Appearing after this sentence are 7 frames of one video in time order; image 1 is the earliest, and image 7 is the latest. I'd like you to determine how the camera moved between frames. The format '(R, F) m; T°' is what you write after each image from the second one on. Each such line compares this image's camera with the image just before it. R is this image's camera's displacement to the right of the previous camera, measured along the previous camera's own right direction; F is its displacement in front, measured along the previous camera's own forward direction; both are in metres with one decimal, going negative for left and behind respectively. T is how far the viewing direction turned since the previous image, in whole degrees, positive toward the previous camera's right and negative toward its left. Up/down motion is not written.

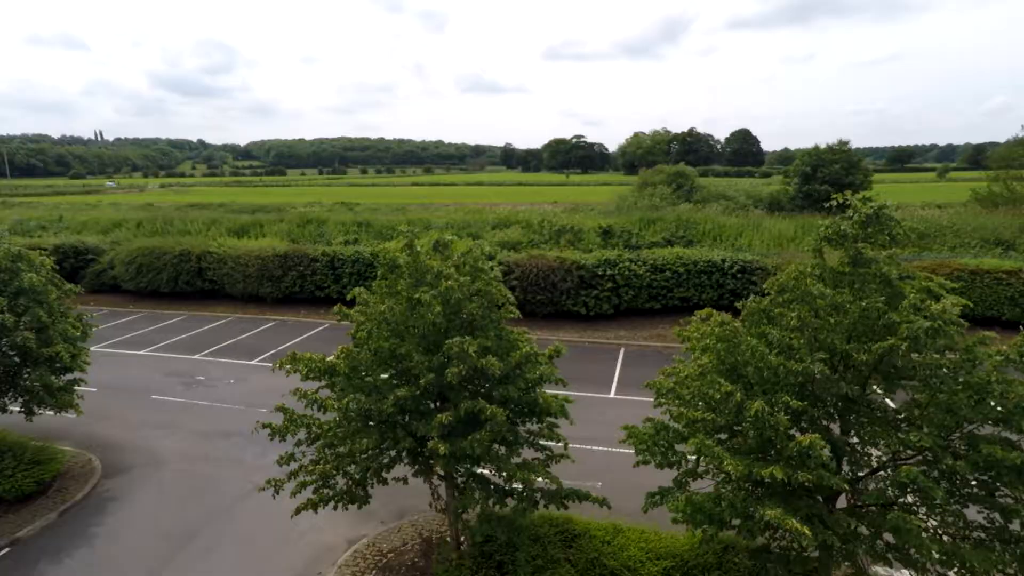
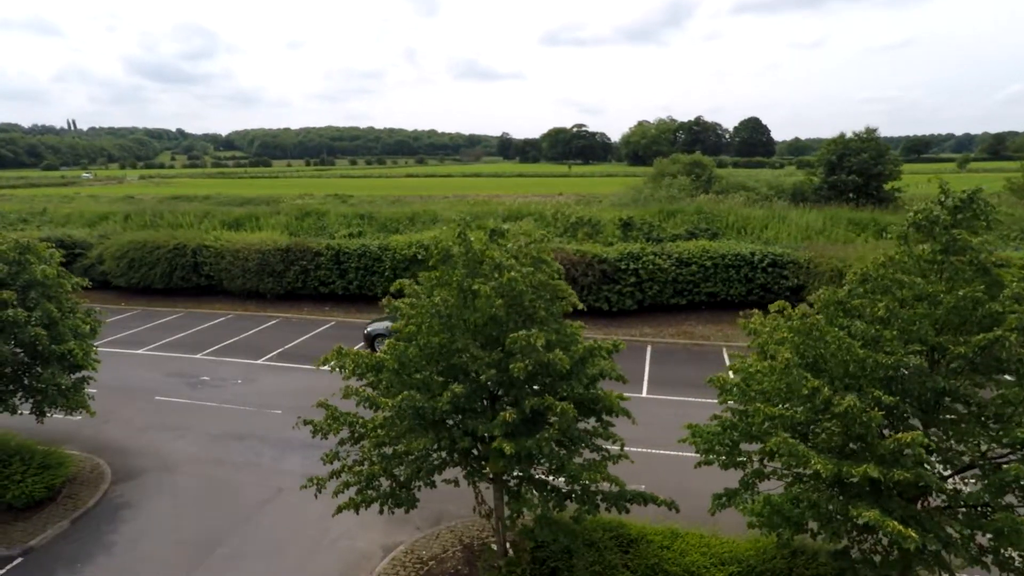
(-0.9, +0.7) m; +3°
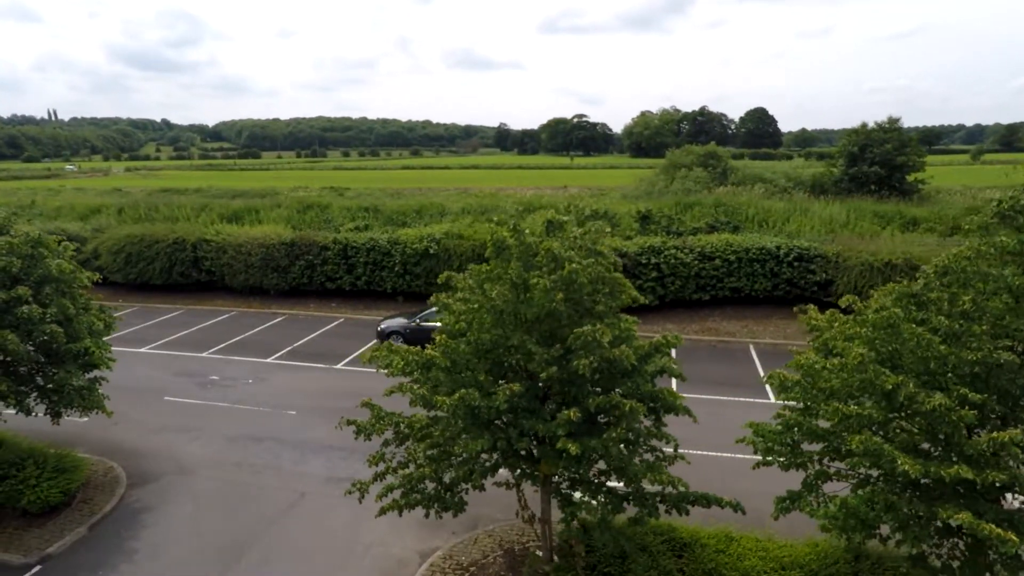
(-0.8, +0.5) m; +2°
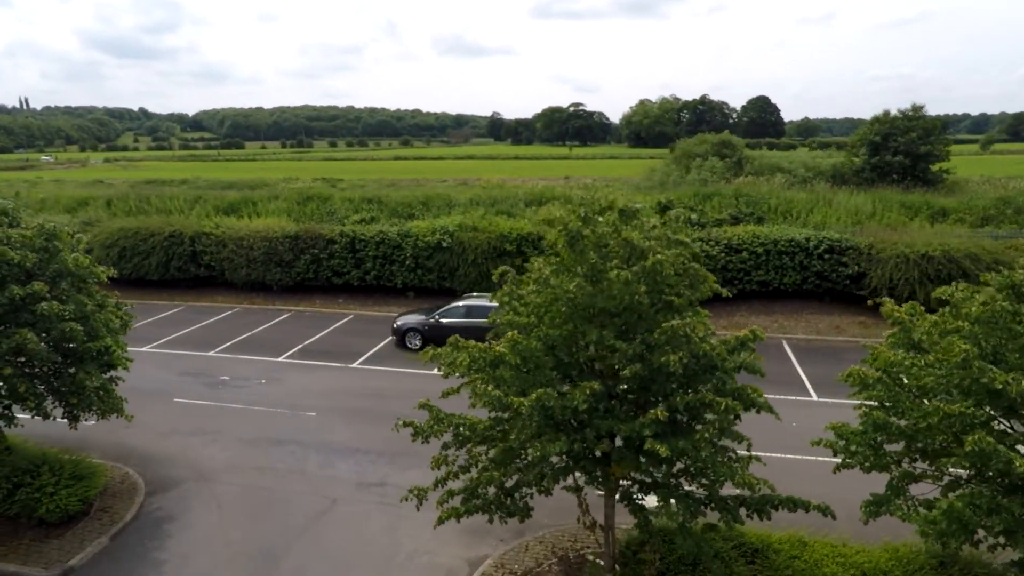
(-1.0, +0.6) m; +3°
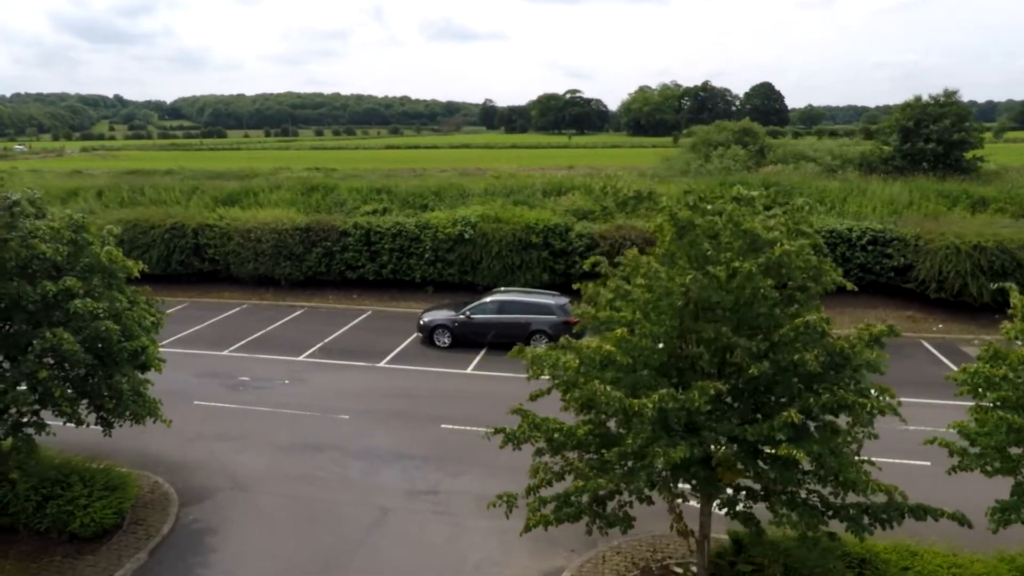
(-1.3, +0.7) m; +4°
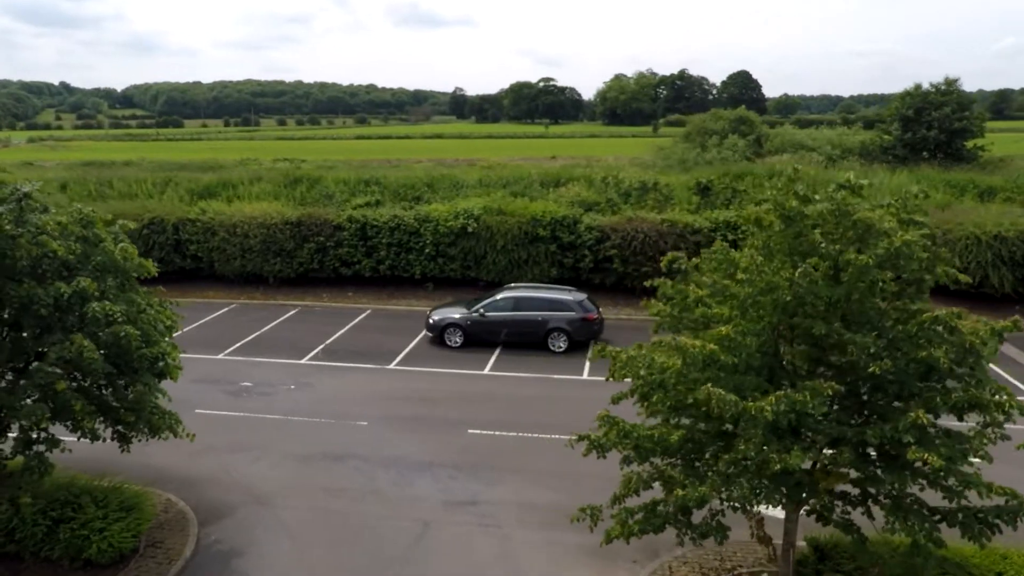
(-1.3, +0.7) m; +5°
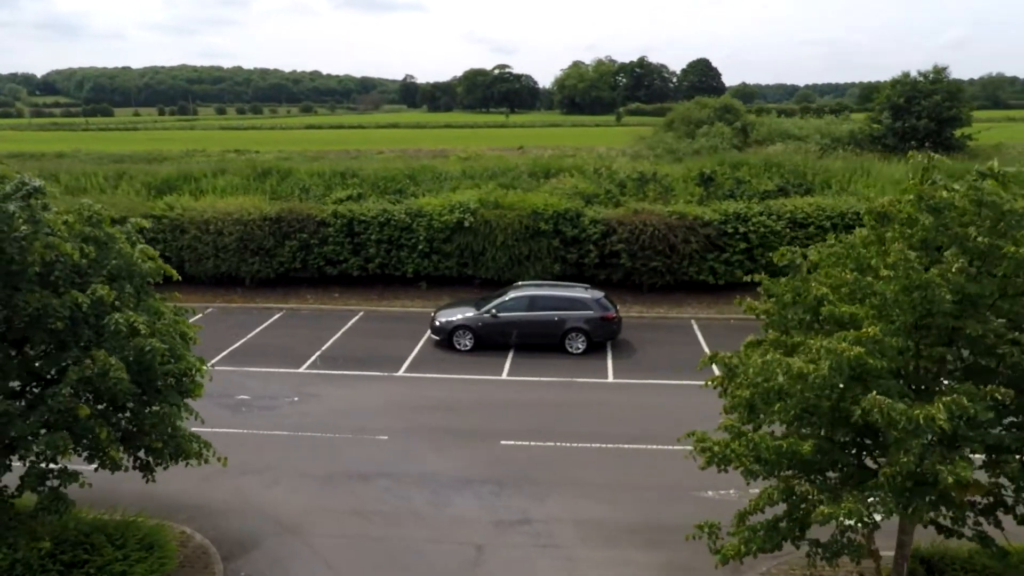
(-1.5, +1.0) m; +6°
